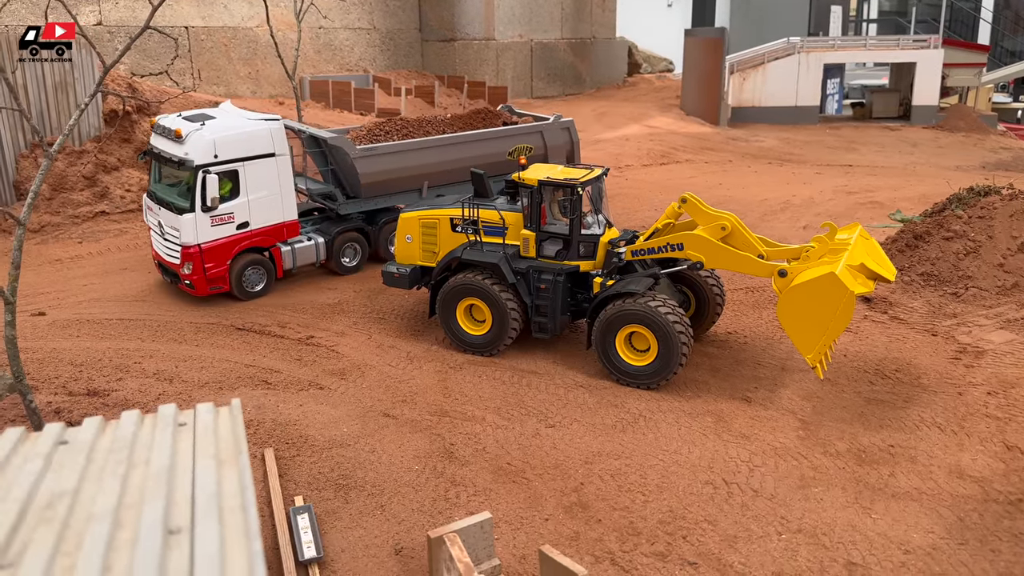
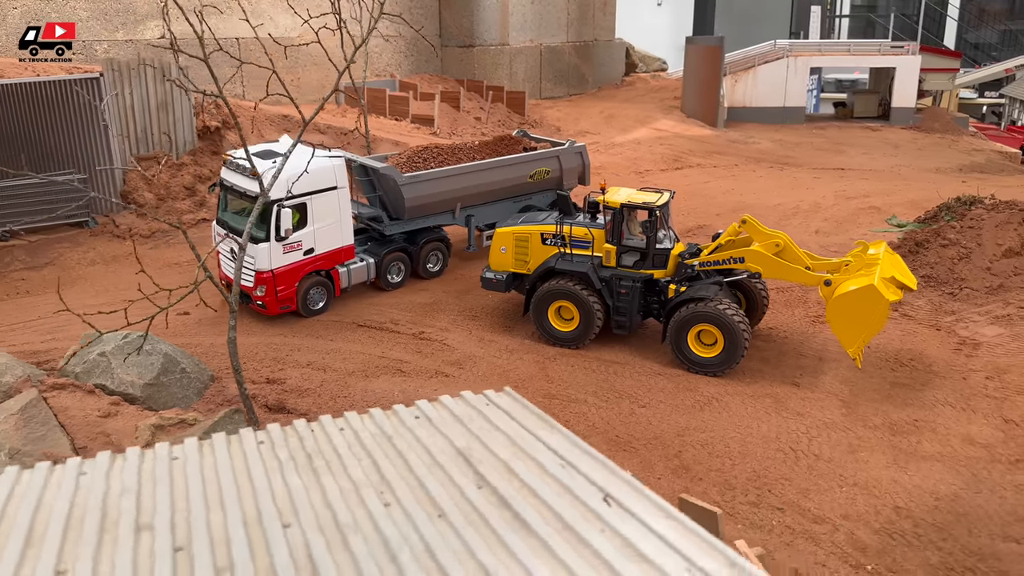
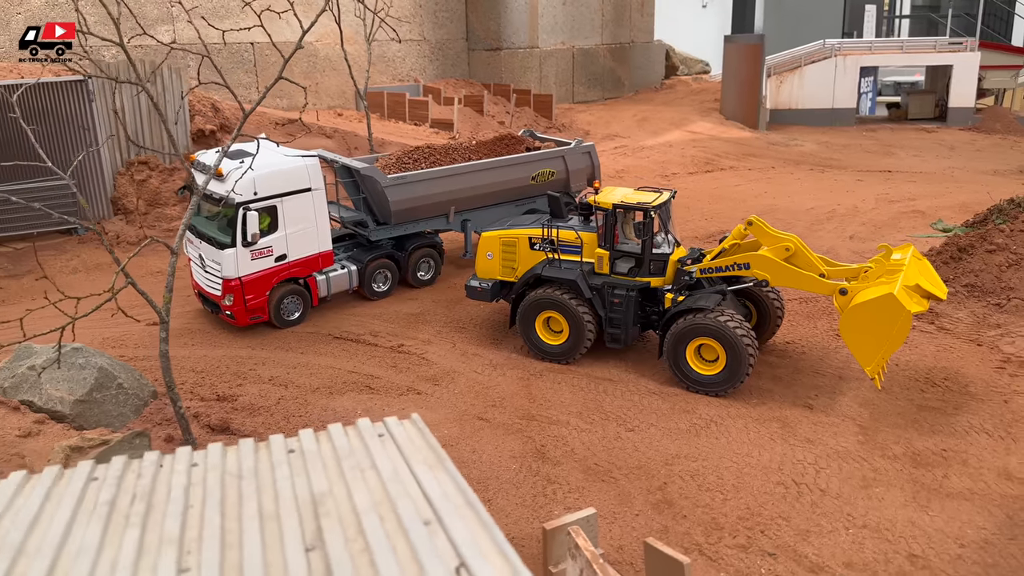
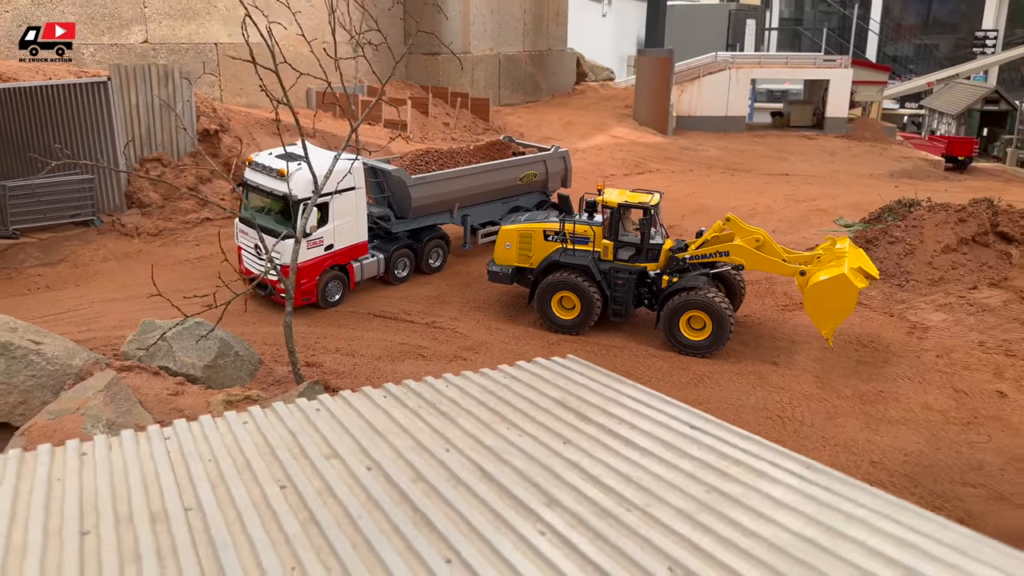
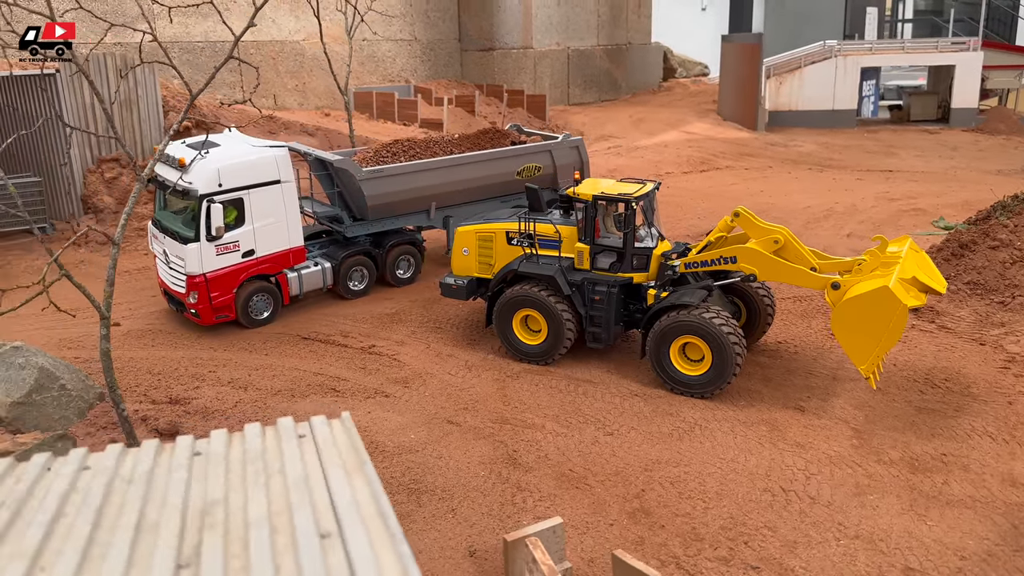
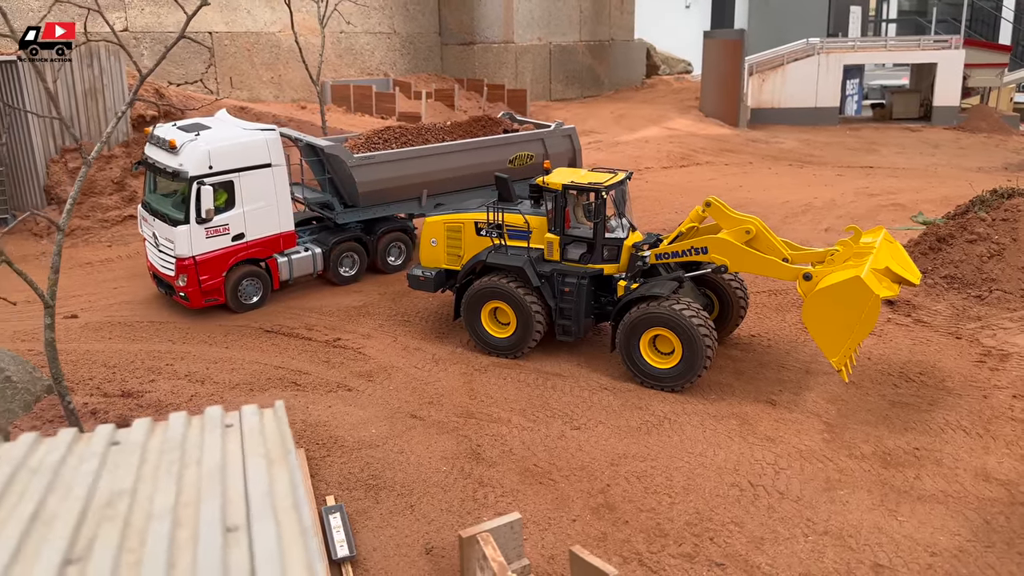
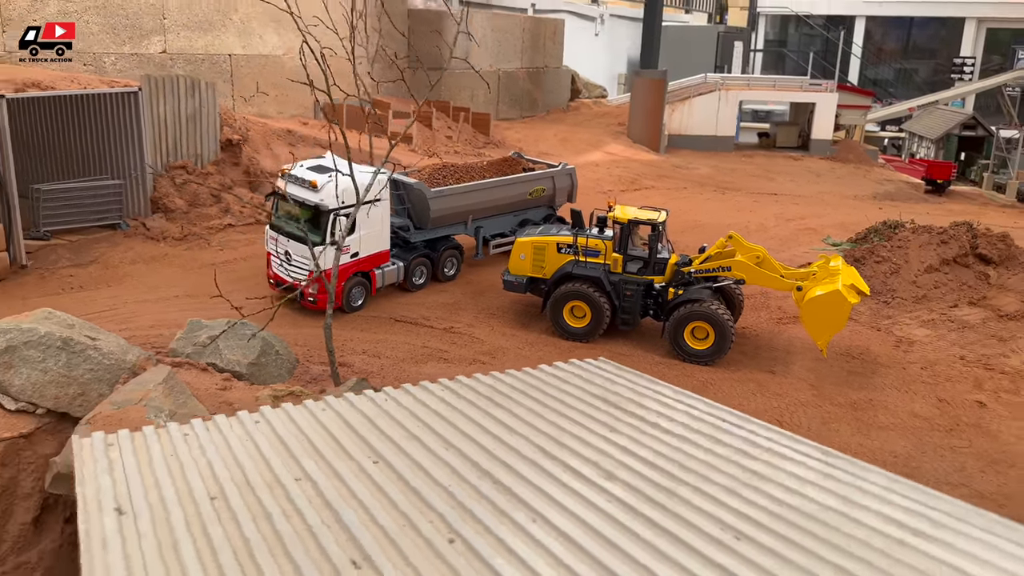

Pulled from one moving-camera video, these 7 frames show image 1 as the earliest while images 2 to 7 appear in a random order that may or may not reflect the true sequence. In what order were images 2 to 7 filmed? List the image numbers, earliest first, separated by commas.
6, 5, 3, 2, 4, 7
